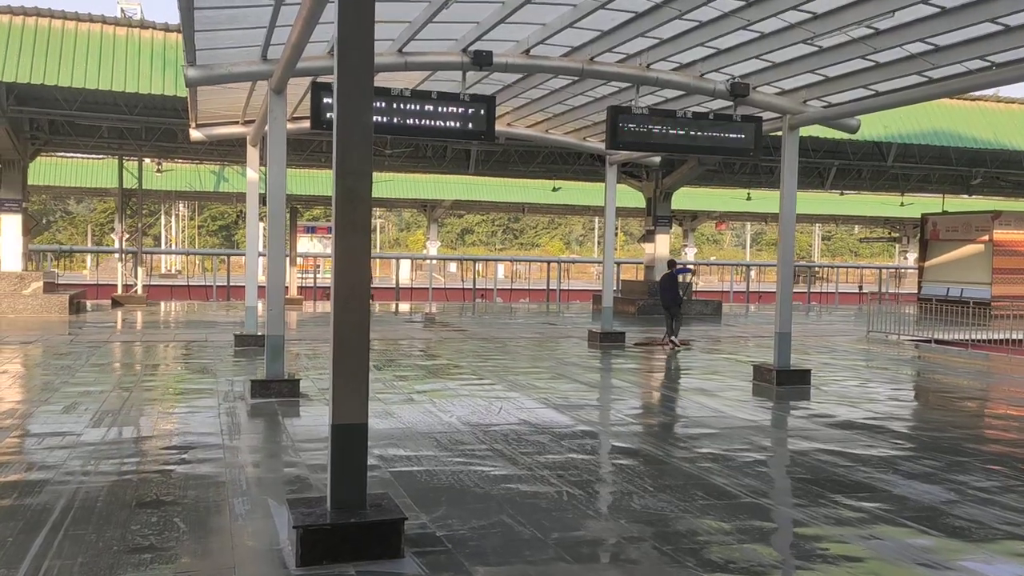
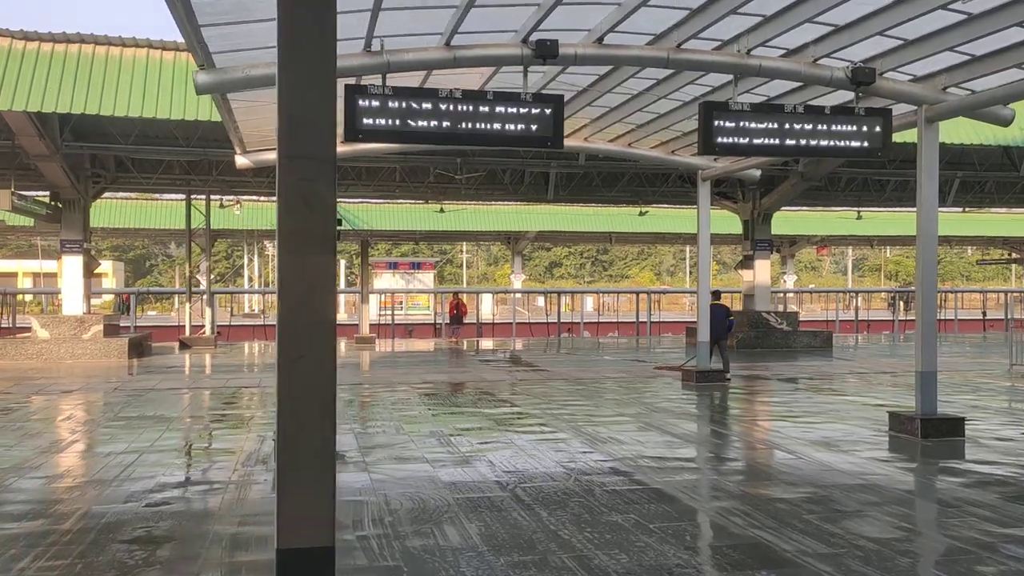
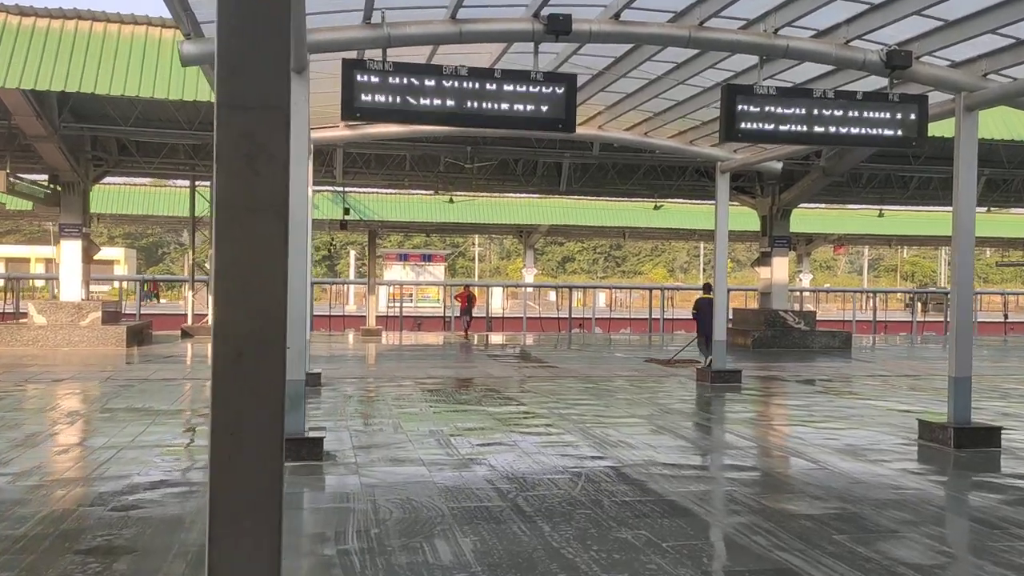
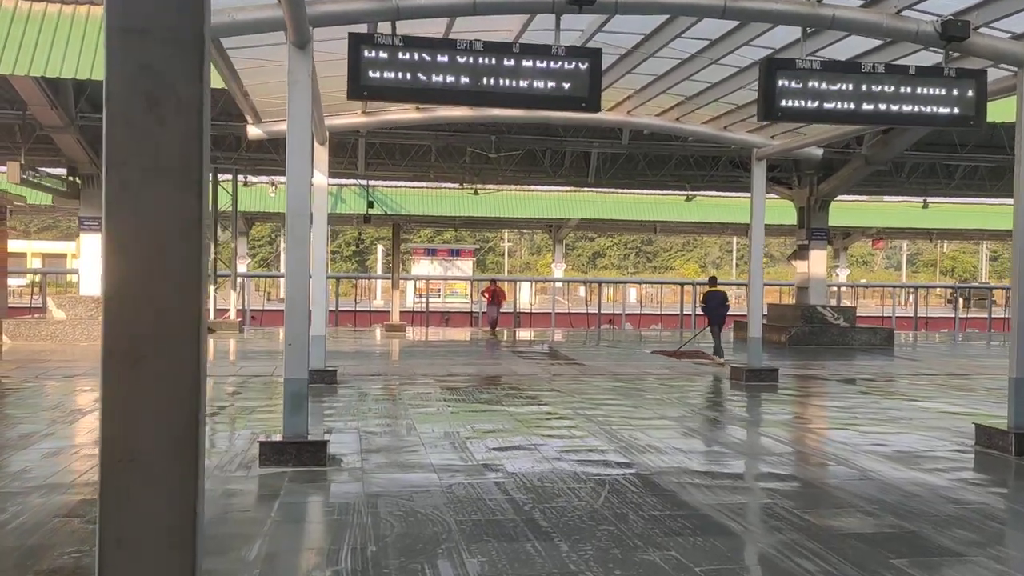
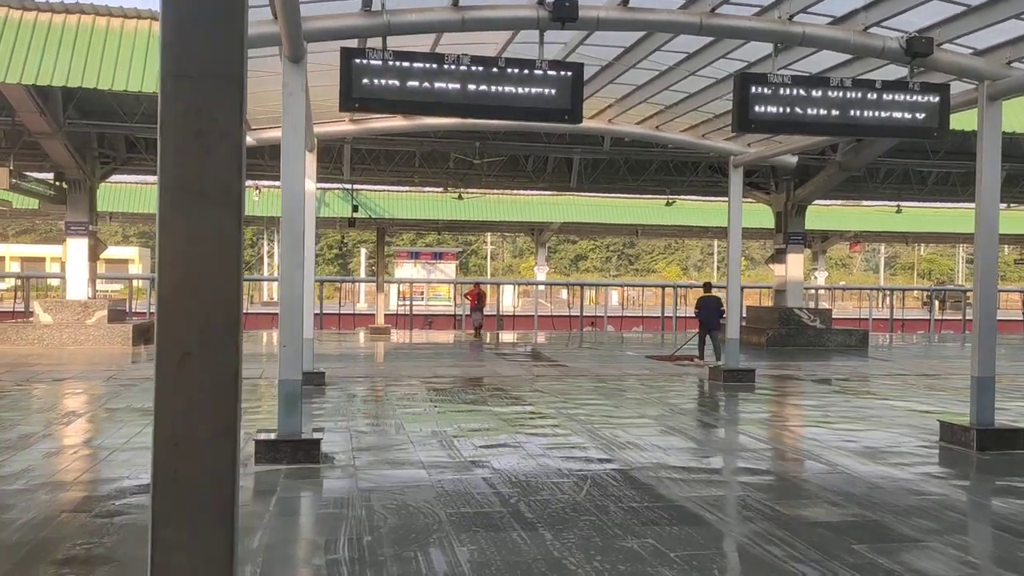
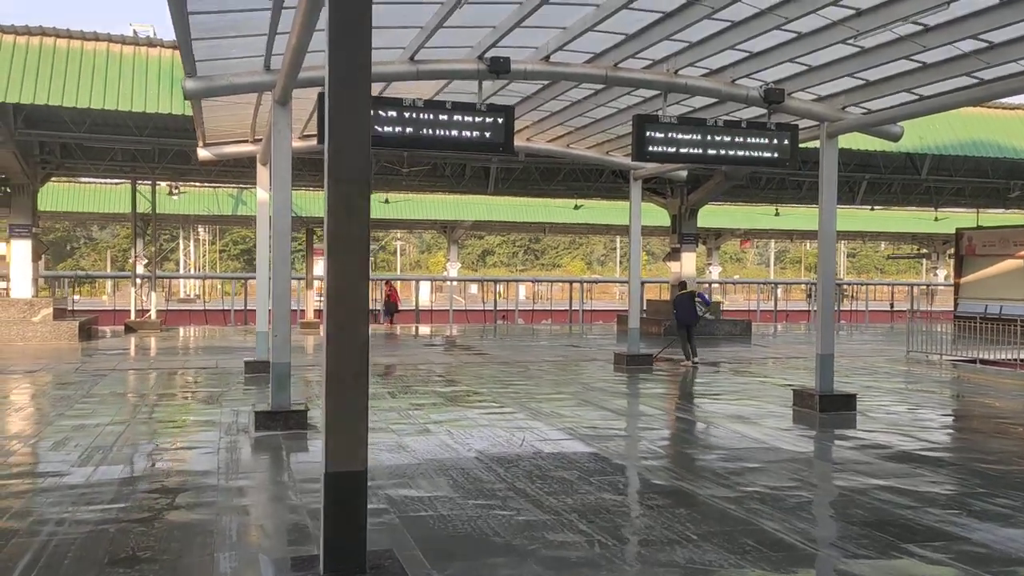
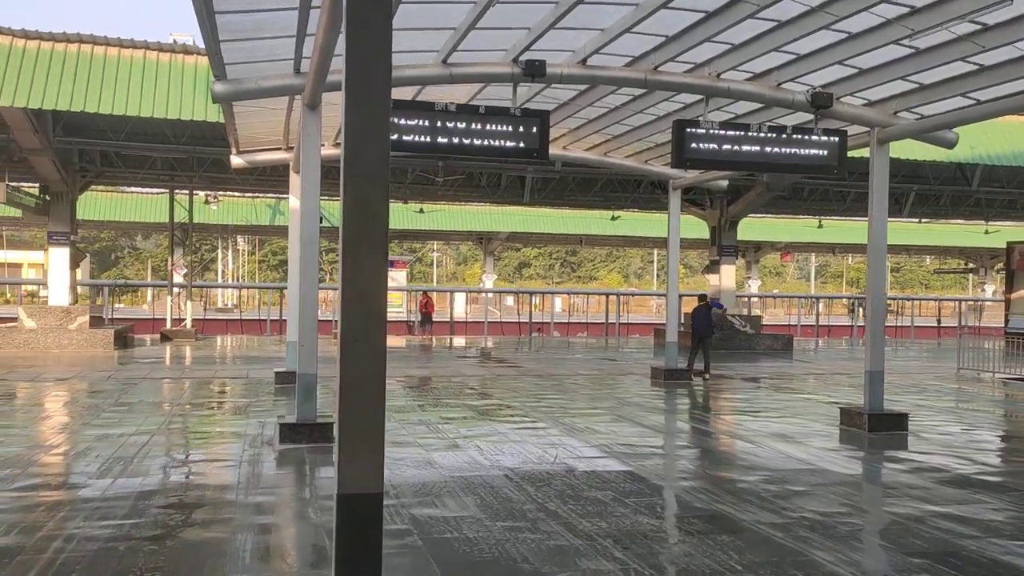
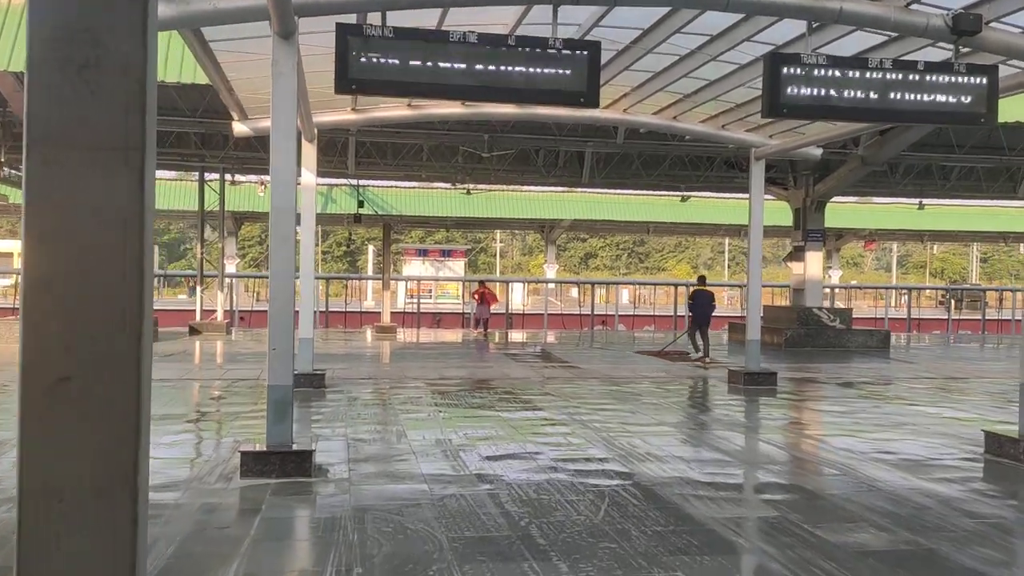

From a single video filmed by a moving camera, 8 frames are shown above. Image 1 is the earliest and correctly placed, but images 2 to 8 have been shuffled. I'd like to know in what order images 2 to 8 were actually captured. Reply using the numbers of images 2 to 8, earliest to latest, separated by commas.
6, 7, 2, 3, 5, 4, 8
